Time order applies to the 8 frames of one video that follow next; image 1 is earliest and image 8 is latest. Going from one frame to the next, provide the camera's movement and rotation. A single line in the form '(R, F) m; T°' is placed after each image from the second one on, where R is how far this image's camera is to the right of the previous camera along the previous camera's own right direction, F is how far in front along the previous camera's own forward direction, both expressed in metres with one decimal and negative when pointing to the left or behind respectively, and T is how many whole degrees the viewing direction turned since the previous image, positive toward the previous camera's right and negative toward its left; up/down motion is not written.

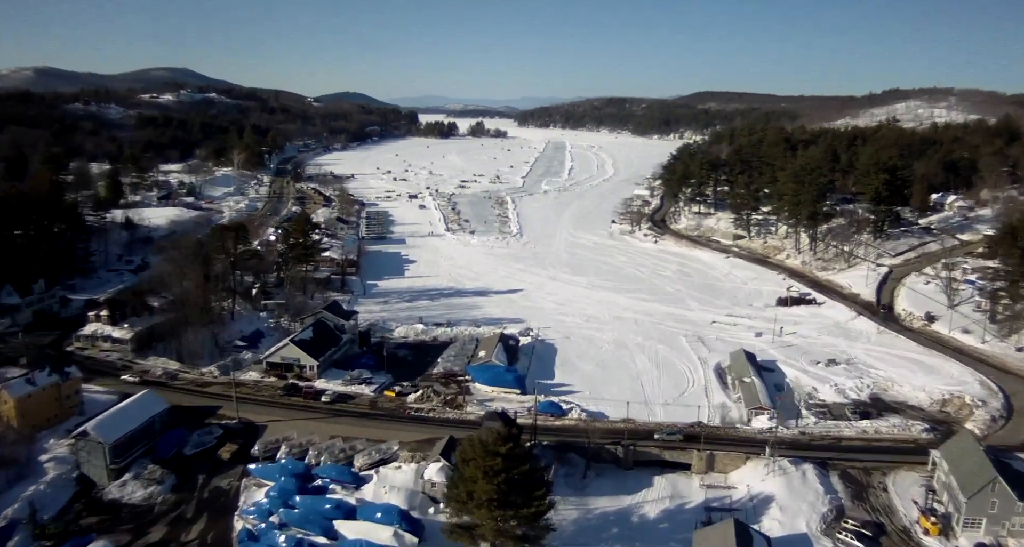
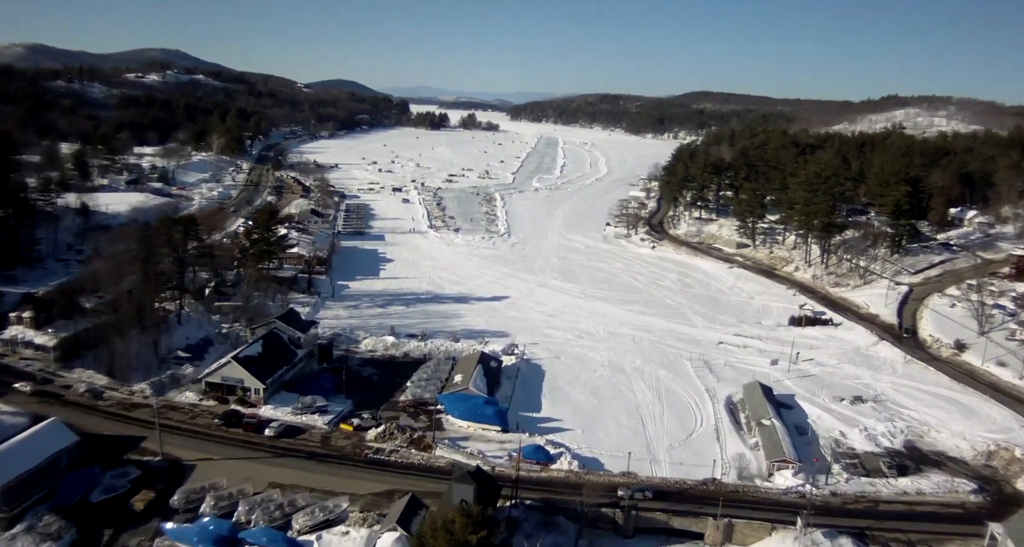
(+0.1, +2.2) m; +1°
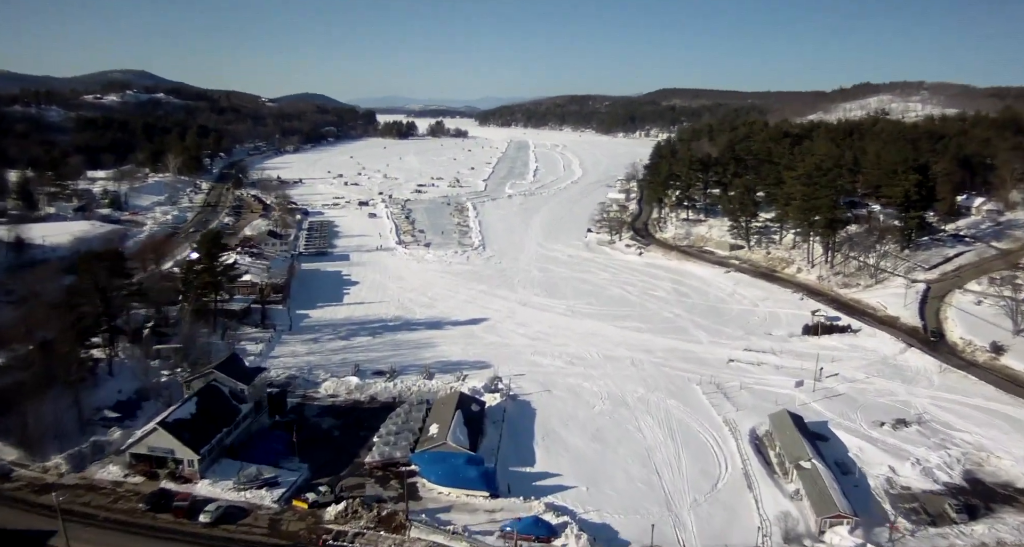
(0.0, +2.2) m; +2°
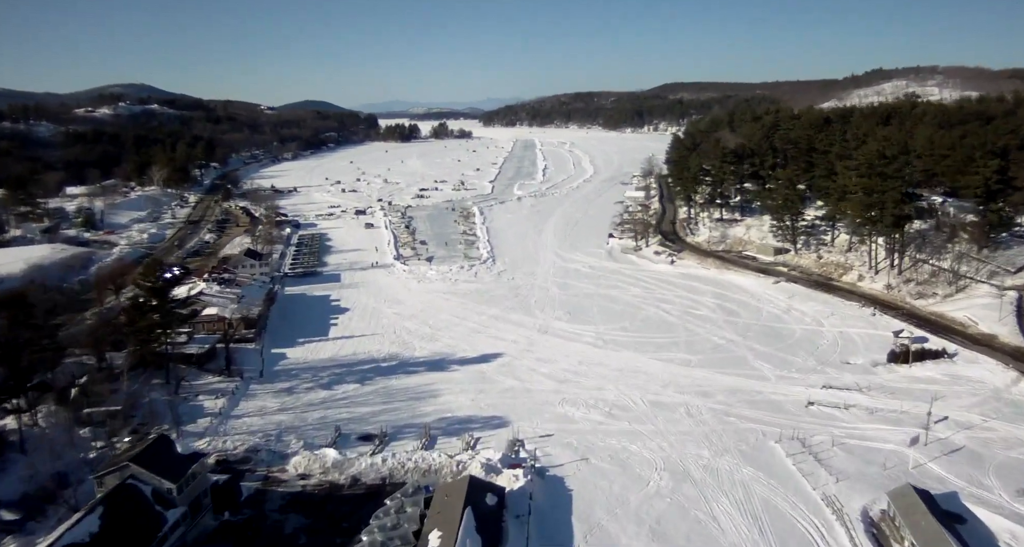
(-0.2, +3.3) m; -1°
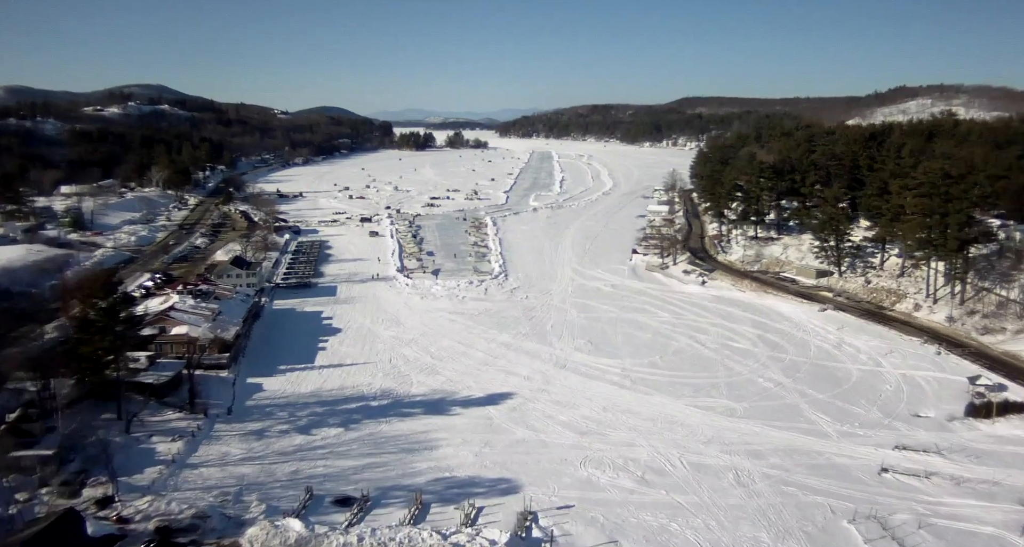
(-0.1, +2.2) m; -1°
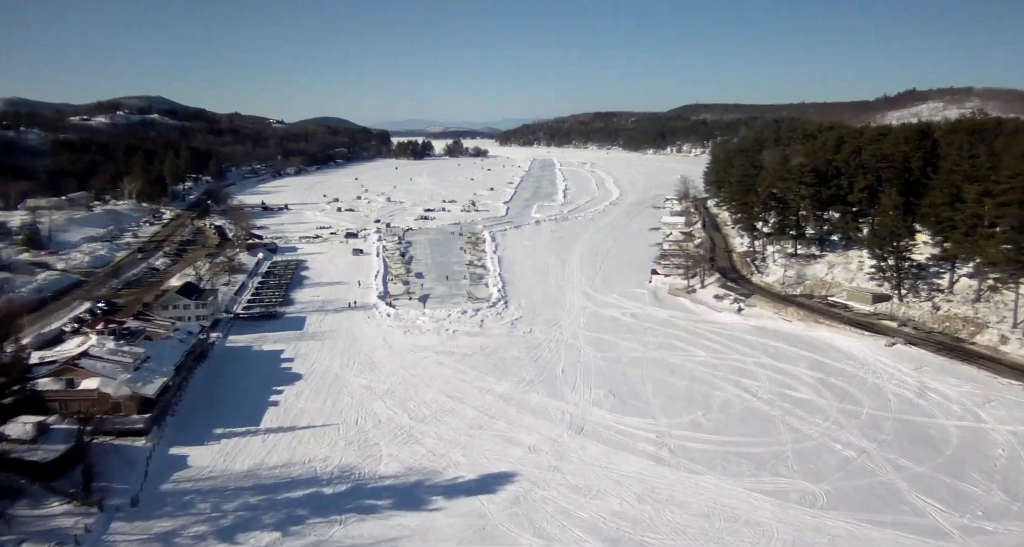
(0.0, +3.3) m; 0°
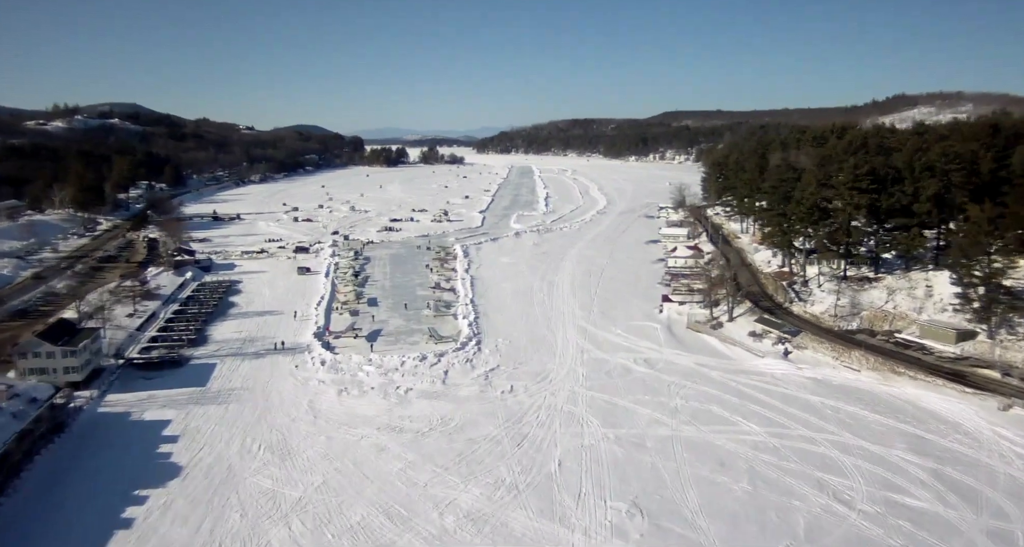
(+0.1, +4.2) m; +2°
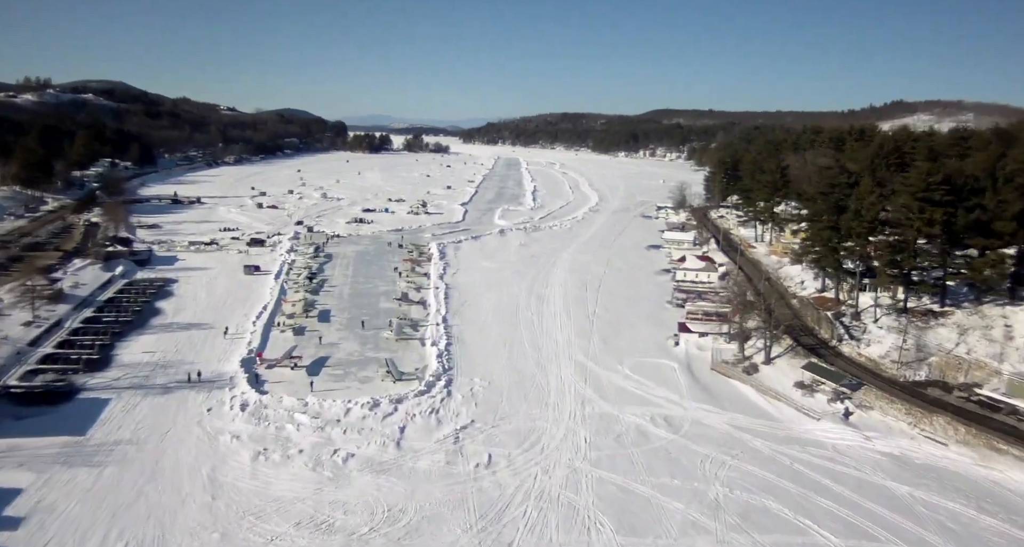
(0.0, +3.0) m; +1°
